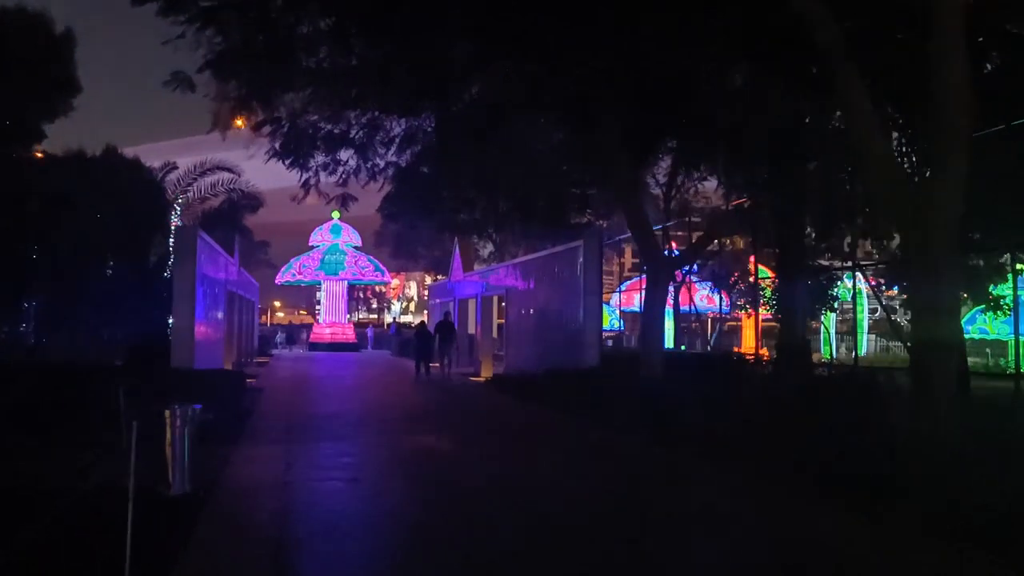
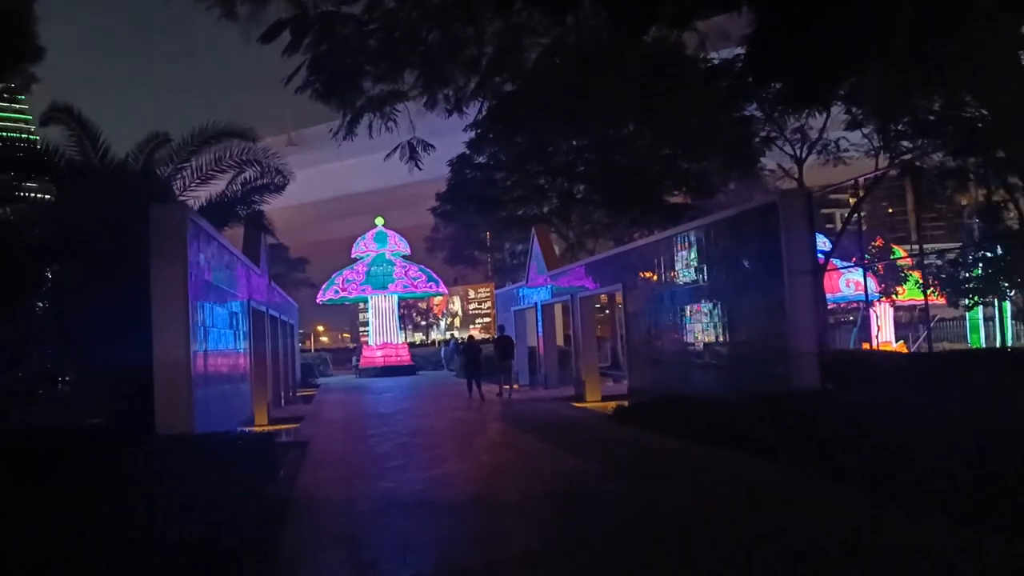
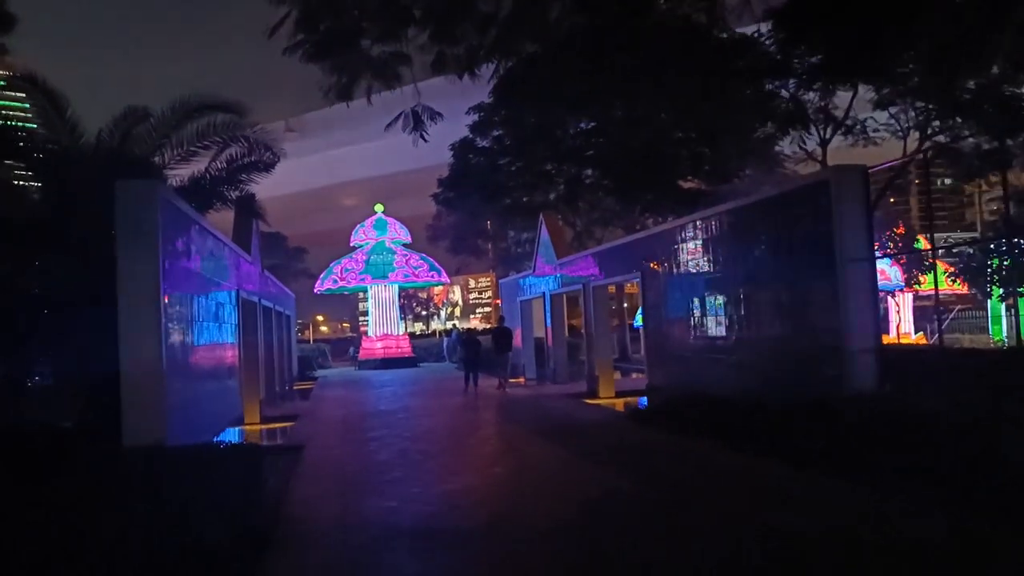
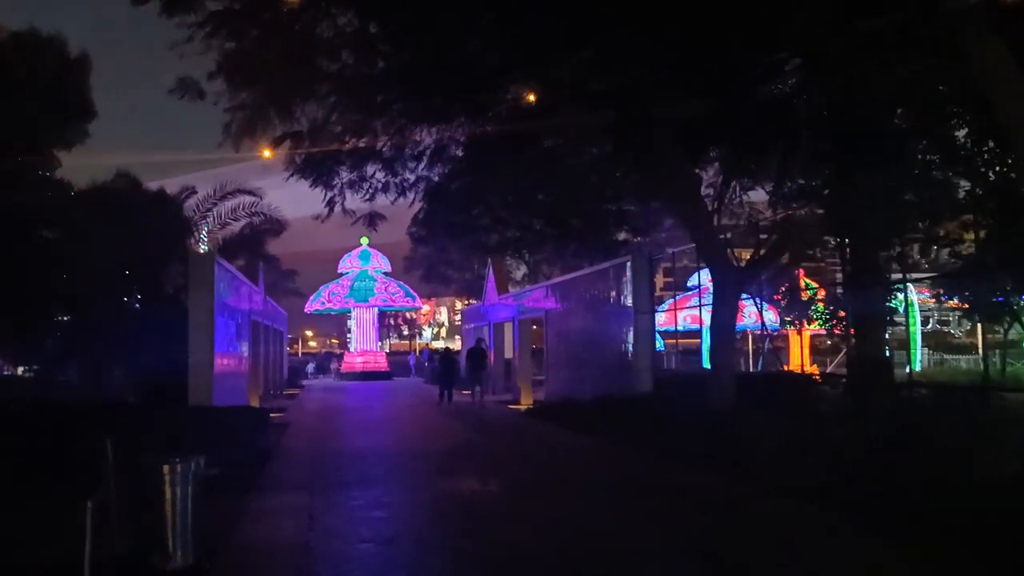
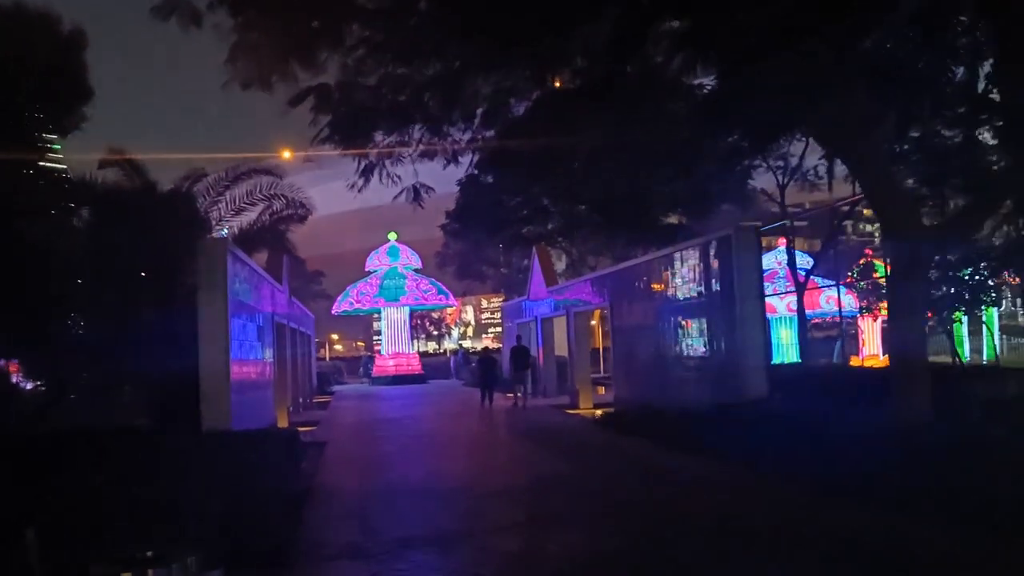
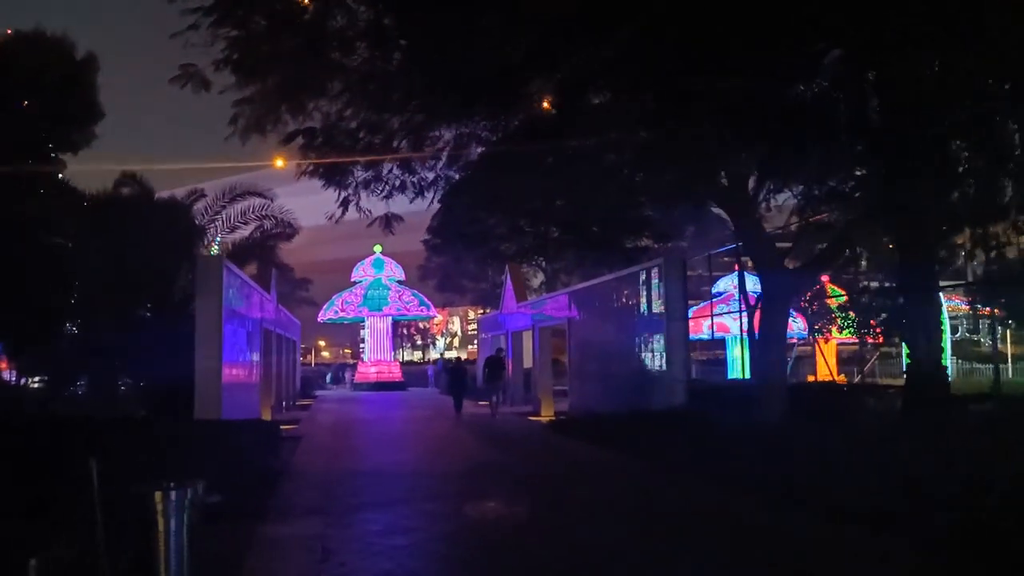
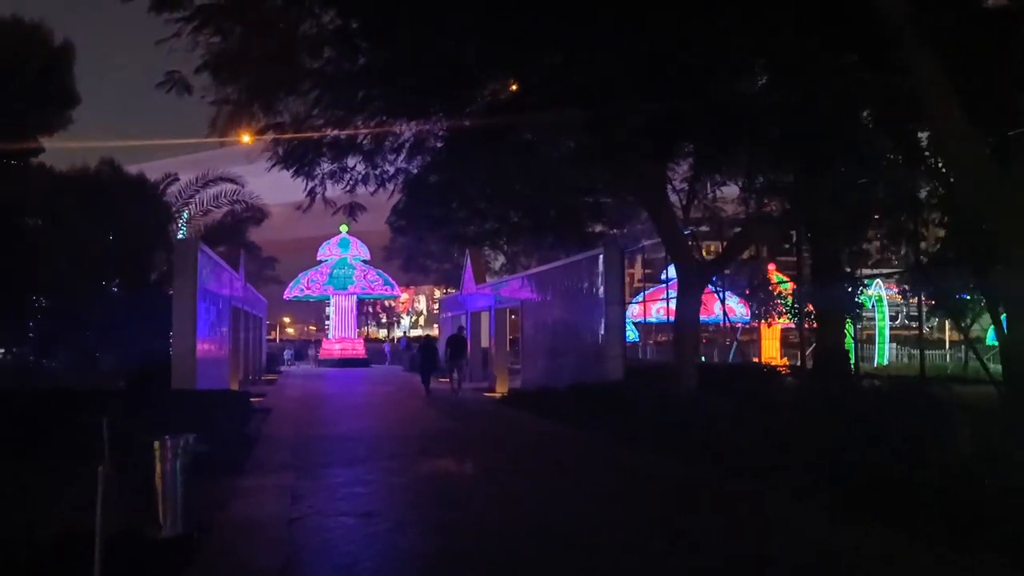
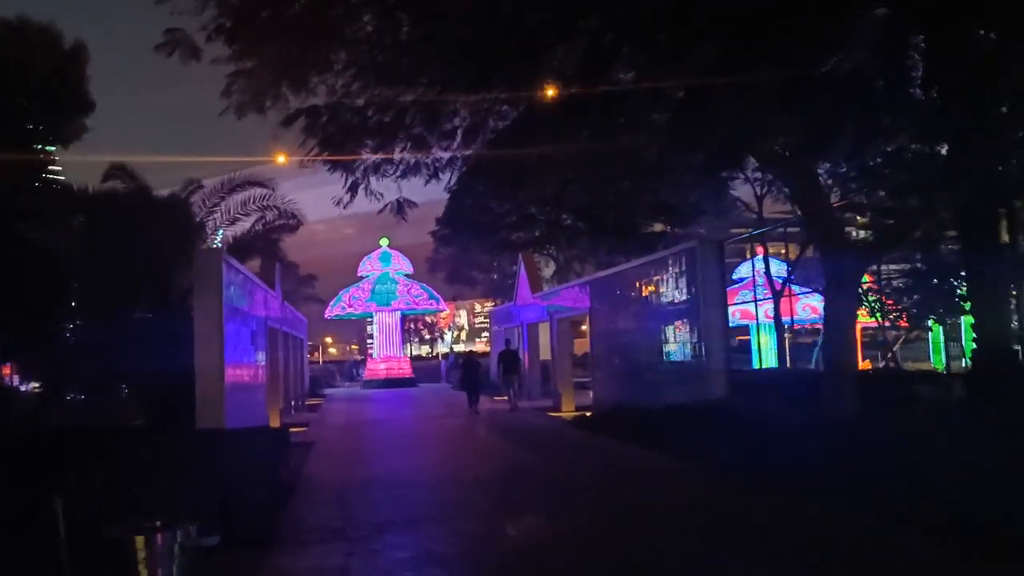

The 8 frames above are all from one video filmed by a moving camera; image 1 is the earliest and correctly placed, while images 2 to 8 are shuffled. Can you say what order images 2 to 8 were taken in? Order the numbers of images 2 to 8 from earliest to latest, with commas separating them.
7, 4, 6, 8, 5, 2, 3
